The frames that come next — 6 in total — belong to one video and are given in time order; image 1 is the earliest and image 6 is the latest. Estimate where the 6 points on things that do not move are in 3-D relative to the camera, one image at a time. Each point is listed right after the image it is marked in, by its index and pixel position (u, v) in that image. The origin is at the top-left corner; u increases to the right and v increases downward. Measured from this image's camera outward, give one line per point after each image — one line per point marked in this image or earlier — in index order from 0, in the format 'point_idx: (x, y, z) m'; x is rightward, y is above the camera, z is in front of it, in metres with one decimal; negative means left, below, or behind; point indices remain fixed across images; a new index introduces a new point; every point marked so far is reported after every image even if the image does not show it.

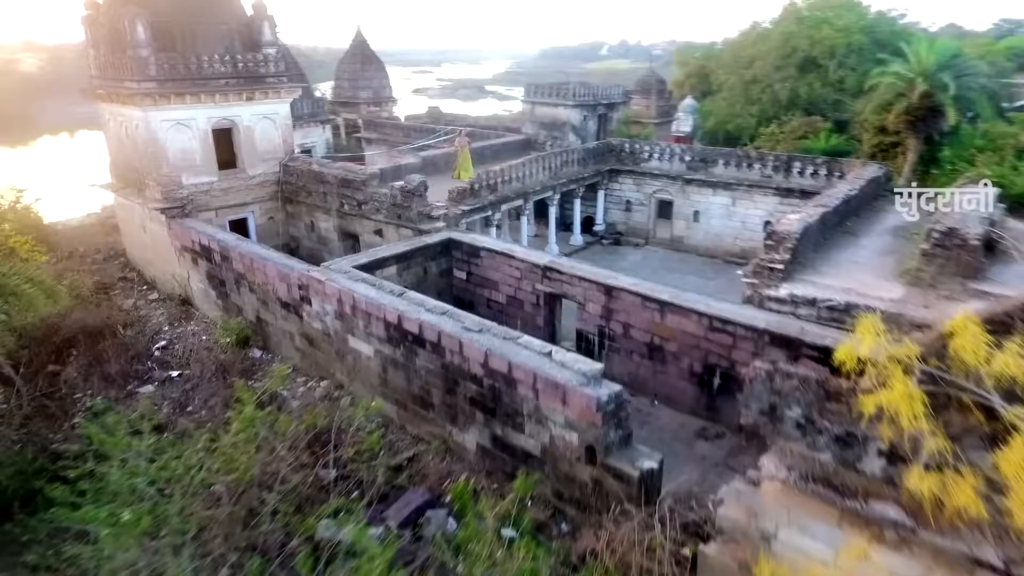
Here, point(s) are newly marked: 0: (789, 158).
0: (+5.1, +2.4, +11.4) m
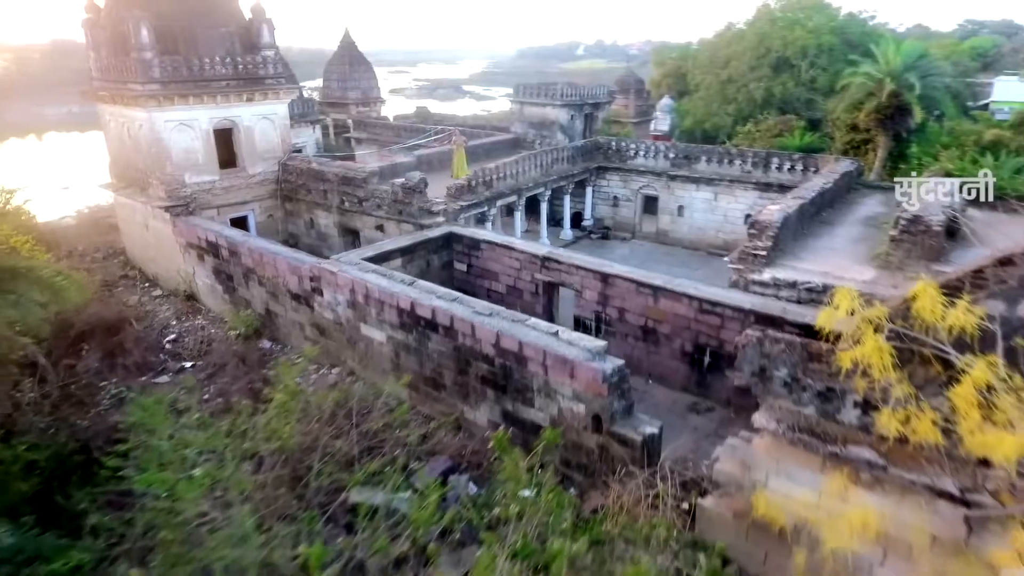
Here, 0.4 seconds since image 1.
0: (+4.9, +2.5, +11.9) m
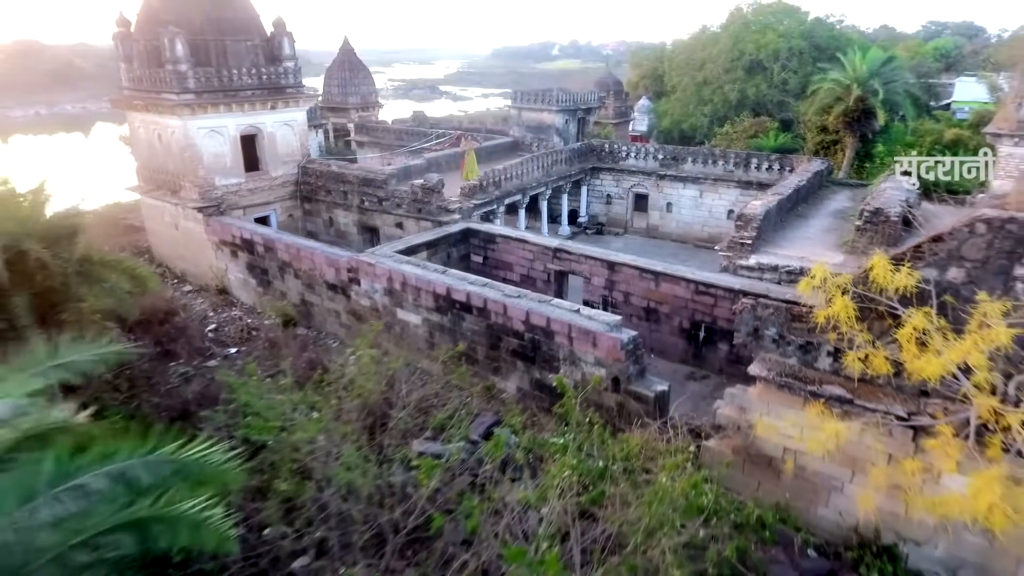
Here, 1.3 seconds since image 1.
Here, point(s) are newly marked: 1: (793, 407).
0: (+4.9, +2.8, +13.0) m
1: (+2.1, -0.9, +4.6) m
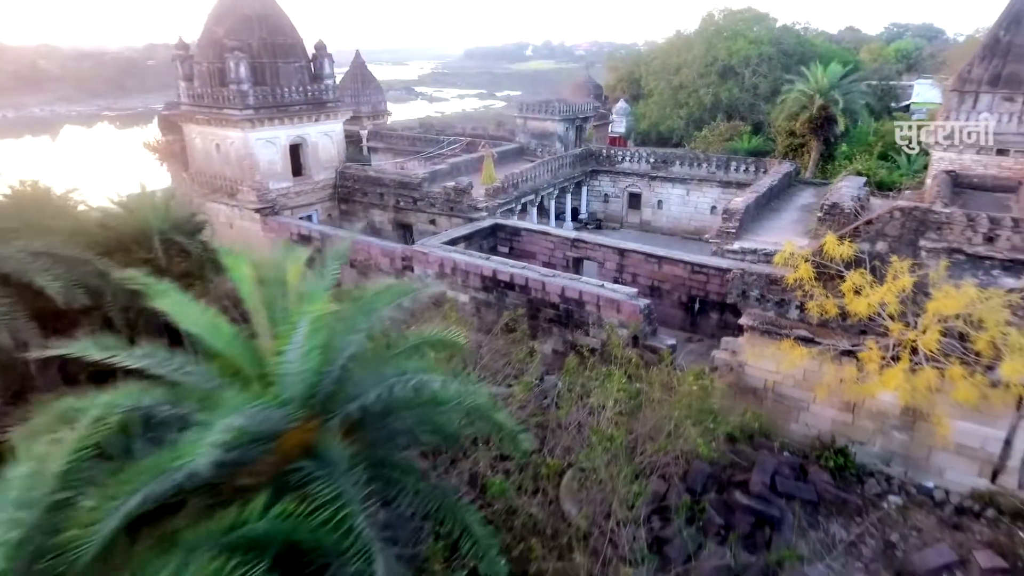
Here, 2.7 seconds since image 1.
0: (+5.1, +3.1, +14.8) m
1: (+2.6, -0.6, +6.3) m
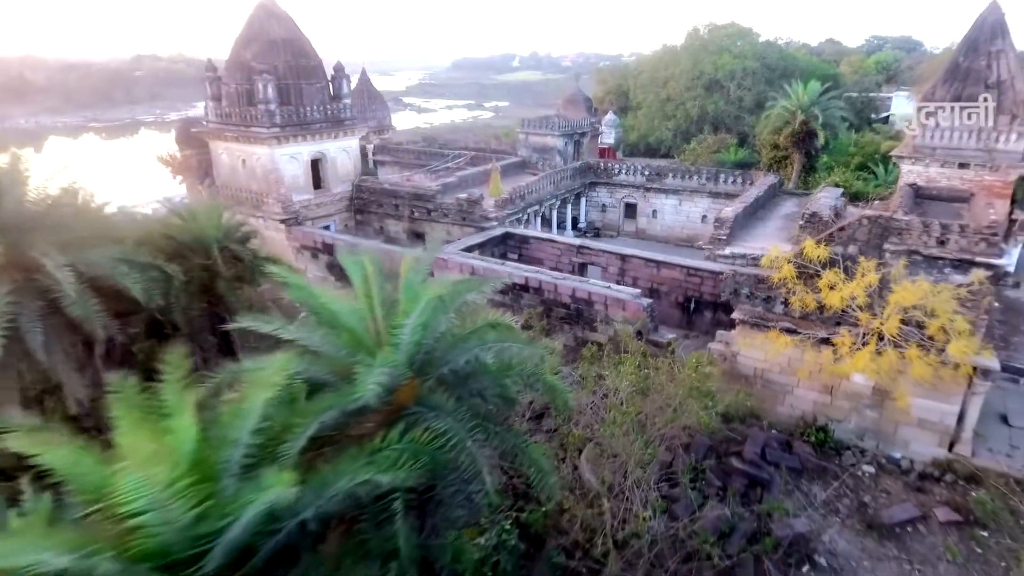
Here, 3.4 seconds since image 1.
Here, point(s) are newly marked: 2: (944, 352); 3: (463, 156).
0: (+5.2, +3.0, +15.8) m
1: (+2.9, -0.6, +7.2) m
2: (+4.2, -0.6, +6.1) m
3: (-1.3, +3.6, +17.0) m
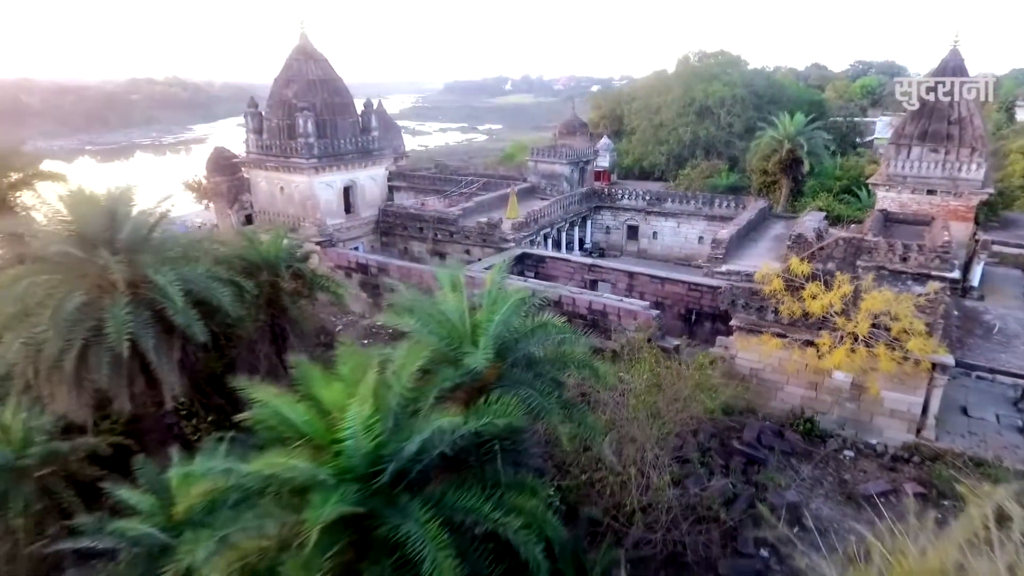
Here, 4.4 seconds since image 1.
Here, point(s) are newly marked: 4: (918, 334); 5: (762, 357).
0: (+5.5, +2.5, +17.2) m
1: (+3.3, -0.7, +8.4) m
2: (+4.6, -0.7, +7.3) m
3: (-1.1, +3.1, +18.3) m
4: (+4.7, -0.5, +7.2) m
5: (+3.3, -0.9, +8.4) m
